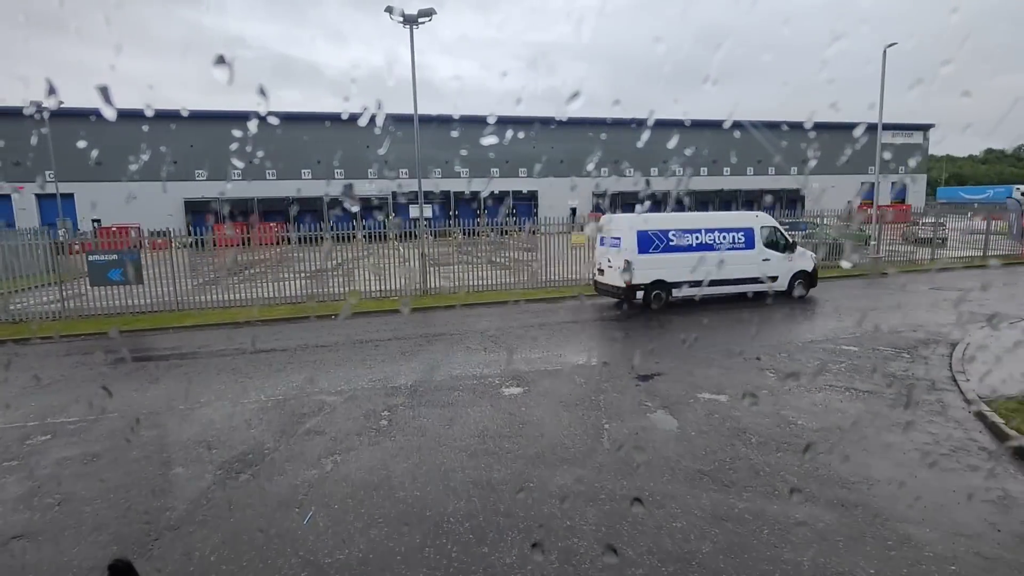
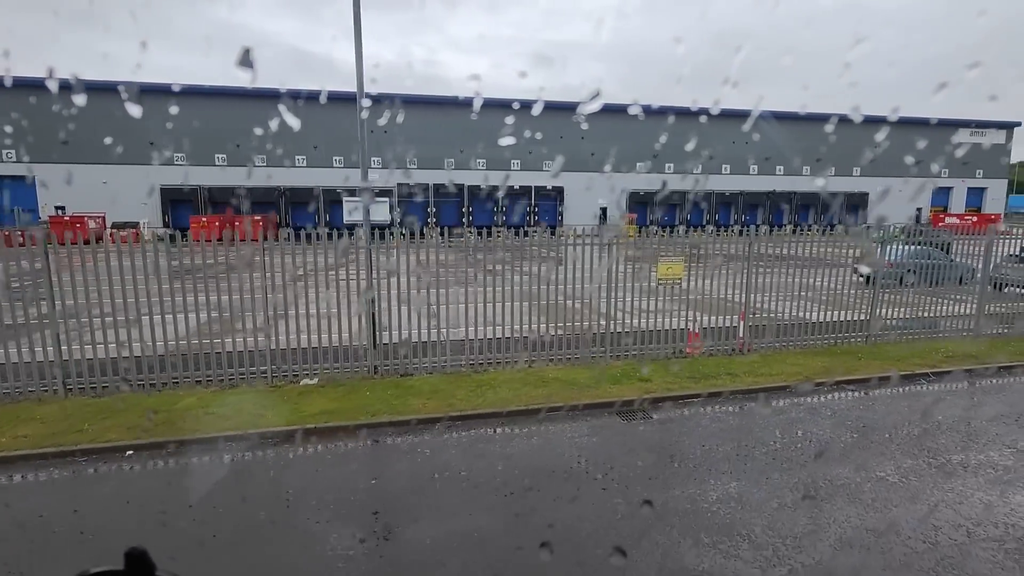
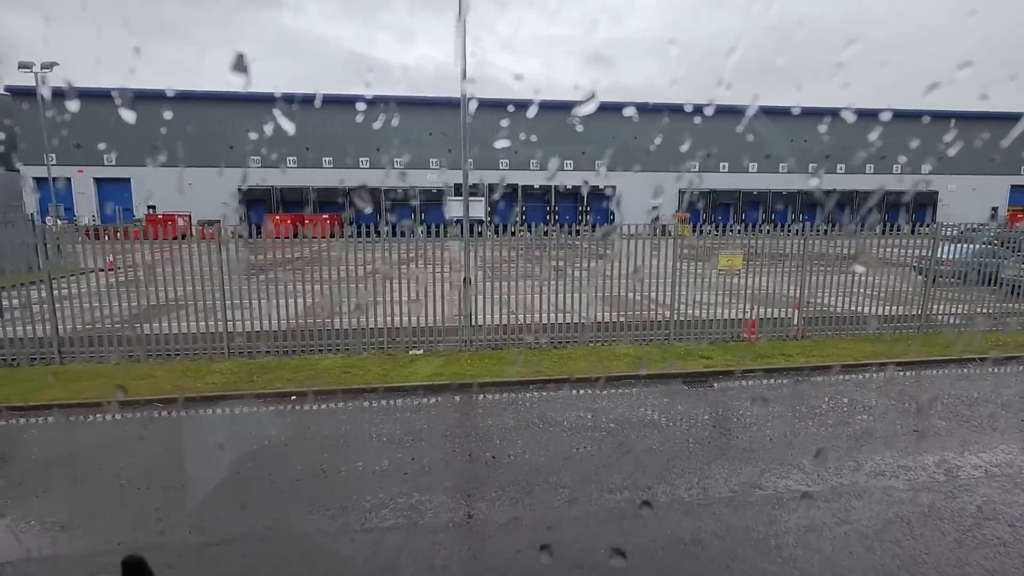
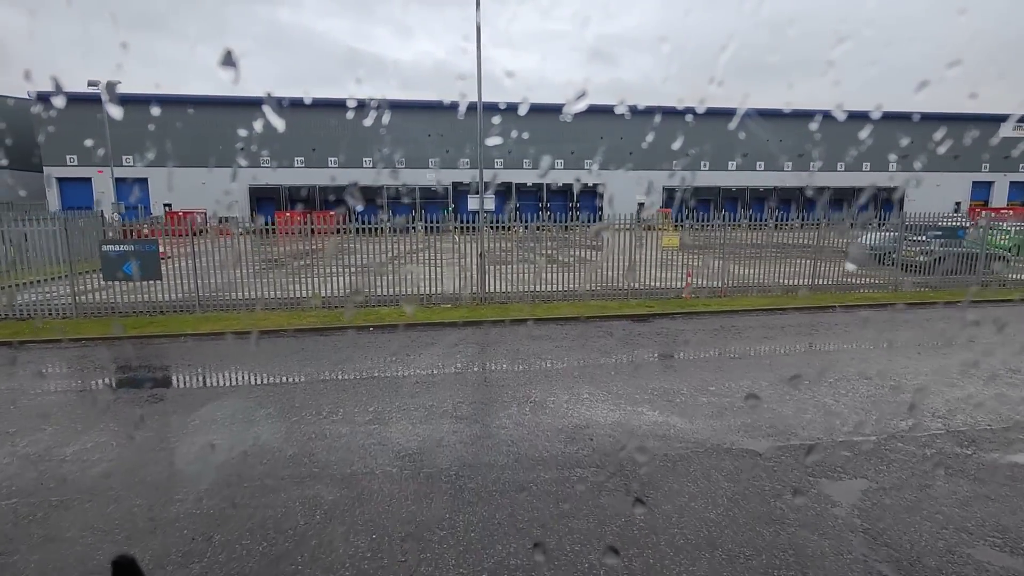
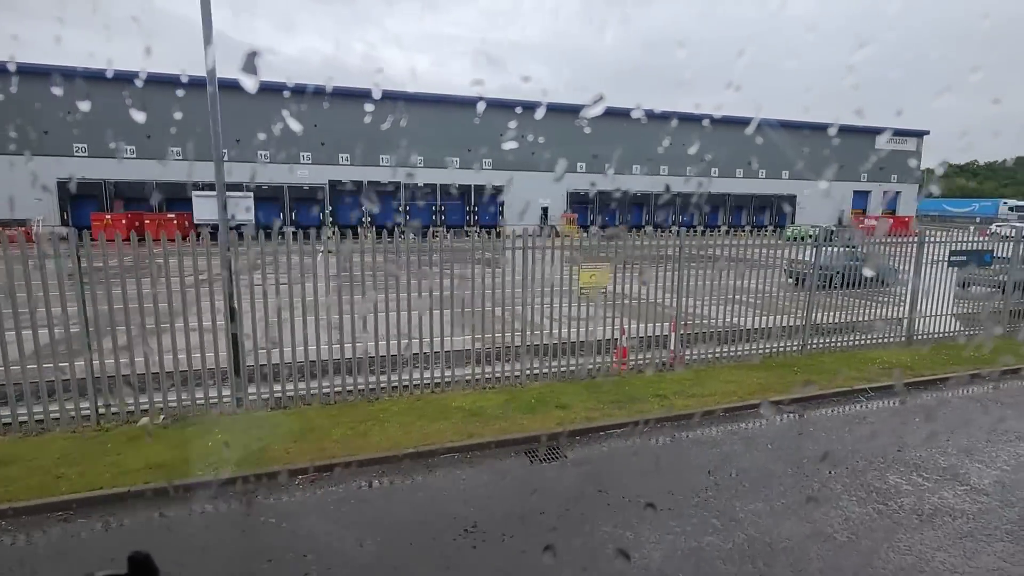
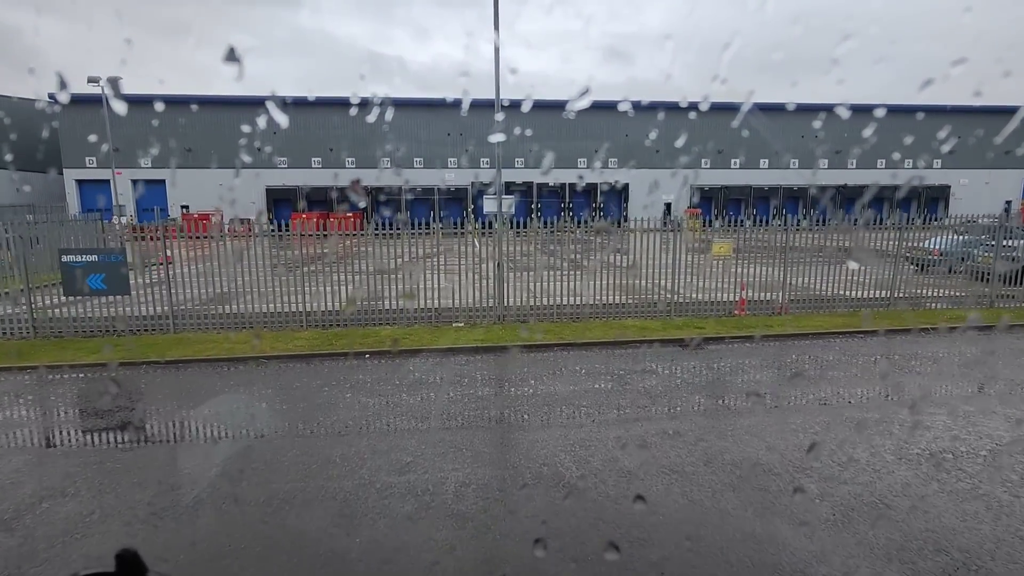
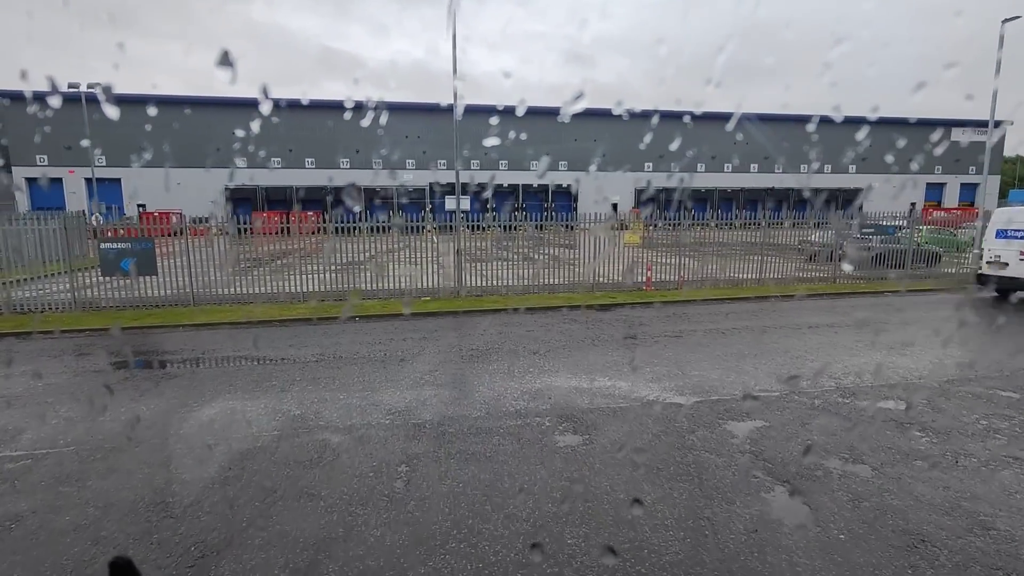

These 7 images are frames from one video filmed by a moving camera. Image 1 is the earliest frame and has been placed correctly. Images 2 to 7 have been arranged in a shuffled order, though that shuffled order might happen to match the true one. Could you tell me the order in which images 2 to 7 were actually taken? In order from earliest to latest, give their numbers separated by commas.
7, 4, 6, 3, 2, 5
